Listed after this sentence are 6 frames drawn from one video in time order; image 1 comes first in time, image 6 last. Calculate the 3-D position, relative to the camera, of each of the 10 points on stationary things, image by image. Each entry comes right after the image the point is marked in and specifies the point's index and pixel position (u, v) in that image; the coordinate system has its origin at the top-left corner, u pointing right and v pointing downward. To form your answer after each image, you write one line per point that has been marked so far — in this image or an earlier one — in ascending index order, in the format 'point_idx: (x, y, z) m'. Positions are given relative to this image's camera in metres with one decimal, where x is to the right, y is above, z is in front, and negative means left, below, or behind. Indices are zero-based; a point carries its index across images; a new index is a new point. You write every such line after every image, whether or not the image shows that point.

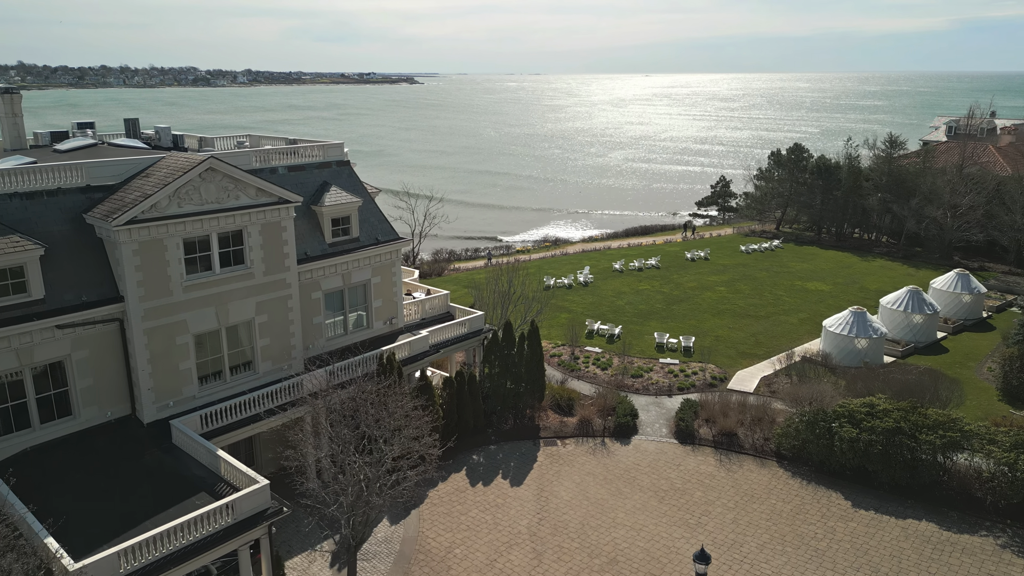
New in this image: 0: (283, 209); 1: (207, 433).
0: (-6.7, +2.3, +19.9) m
1: (-8.0, -3.8, +18.0) m
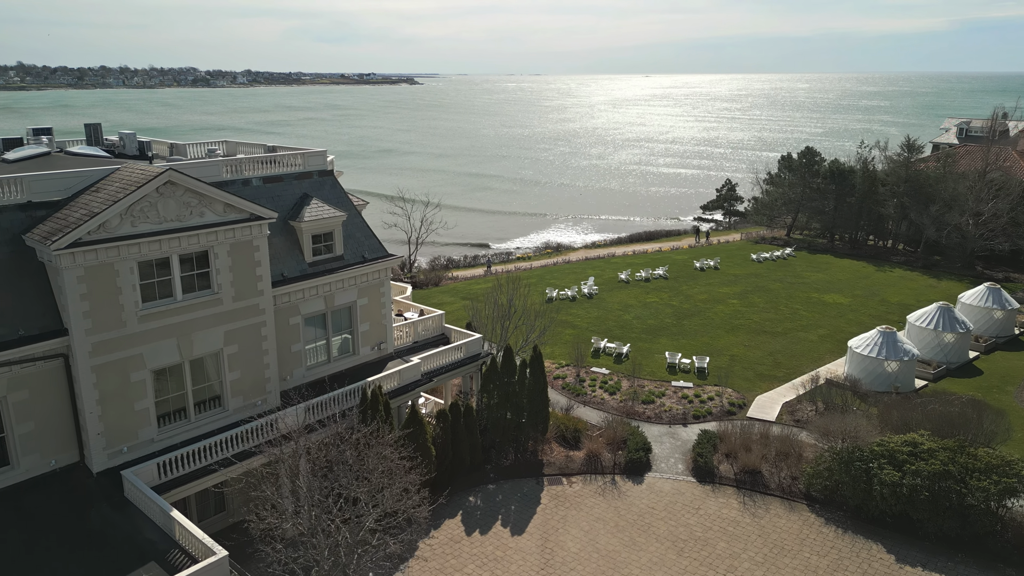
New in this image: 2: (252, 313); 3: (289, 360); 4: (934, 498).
0: (-6.6, +1.6, +17.7) m
1: (-8.0, -4.5, +15.8) m
2: (-6.8, -0.6, +18.1) m
3: (-6.4, -2.1, +19.7) m
4: (+11.2, -5.6, +18.3) m
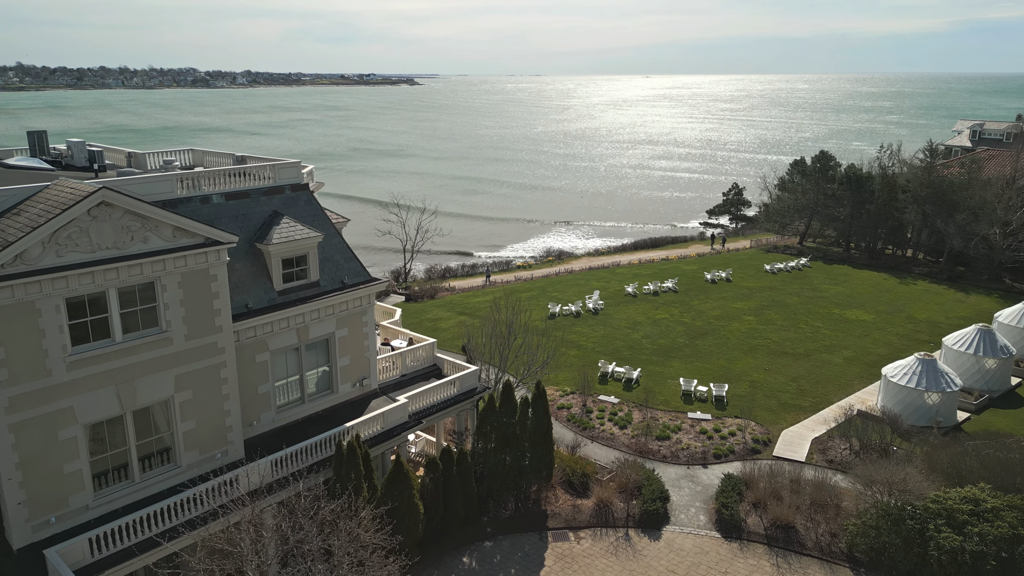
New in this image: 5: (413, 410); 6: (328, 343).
0: (-6.6, +0.8, +15.2) m
1: (-8.0, -5.3, +13.2) m
2: (-6.8, -1.5, +15.6) m
3: (-6.4, -2.9, +17.1) m
4: (+11.2, -6.4, +15.7) m
5: (-2.8, -3.4, +19.3) m
6: (-5.0, -1.5, +18.6) m
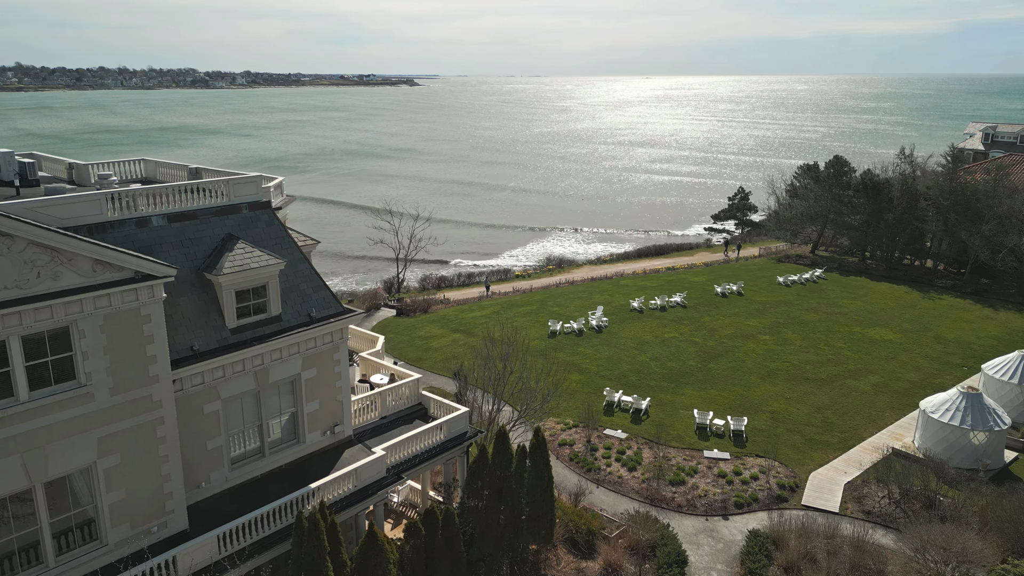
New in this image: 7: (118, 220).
0: (-6.8, 0.0, +12.6) m
1: (-8.1, -6.1, +10.6) m
2: (-7.0, -2.2, +13.0) m
3: (-6.5, -3.7, +14.5) m
4: (+11.1, -7.2, +13.1) m
5: (-2.9, -4.2, +16.7) m
6: (-5.1, -2.3, +16.0) m
7: (-7.8, +1.4, +13.6) m
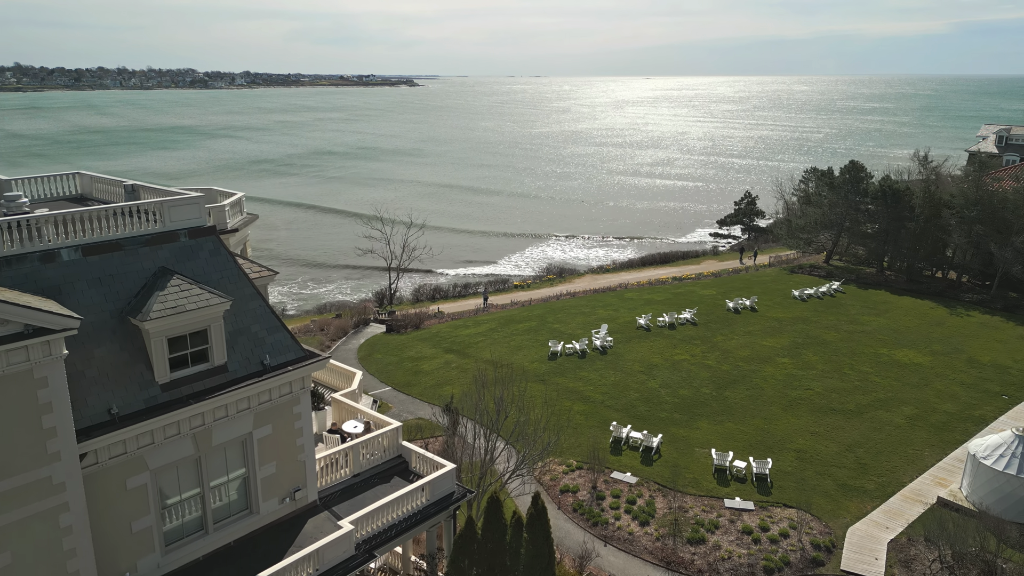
0: (-6.9, -0.8, +9.9) m
1: (-8.2, -6.9, +8.0) m
2: (-7.1, -3.1, +10.3) m
3: (-6.7, -4.5, +11.9) m
4: (+11.0, -8.0, +10.4) m
5: (-3.0, -5.1, +14.1) m
6: (-5.2, -3.1, +13.3) m
7: (-7.9, +0.6, +11.0) m
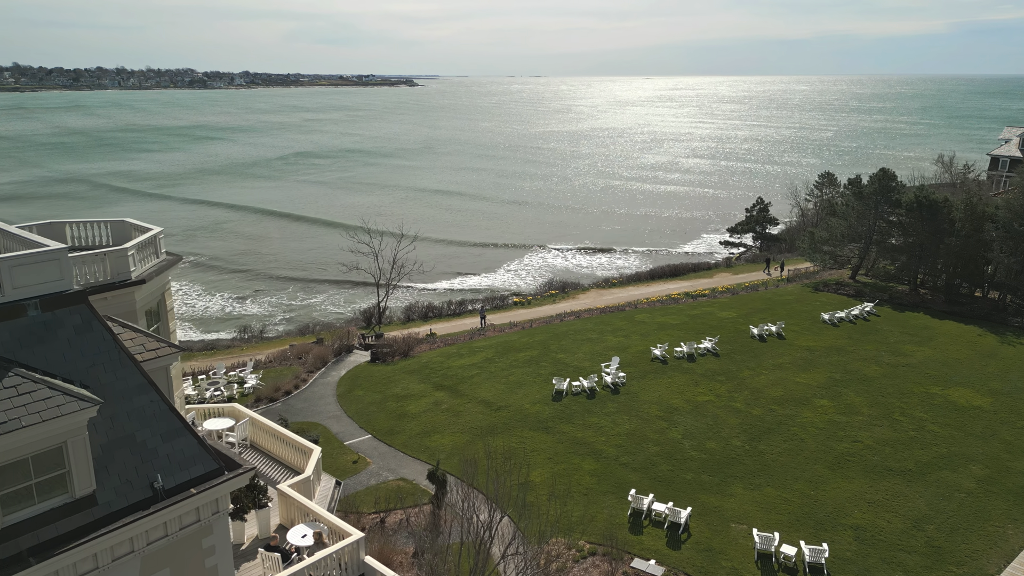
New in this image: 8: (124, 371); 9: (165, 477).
0: (-6.9, -2.1, +6.0) m
1: (-8.3, -8.1, +4.0) m
2: (-7.1, -4.3, +6.3) m
3: (-6.7, -5.7, +7.9) m
4: (+10.9, -9.3, +6.5) m
5: (-3.1, -6.3, +10.1) m
6: (-5.3, -4.3, +9.4) m
7: (-8.0, -0.7, +7.0) m
8: (-5.3, -1.1, +9.6) m
9: (-4.8, -2.6, +9.5) m
